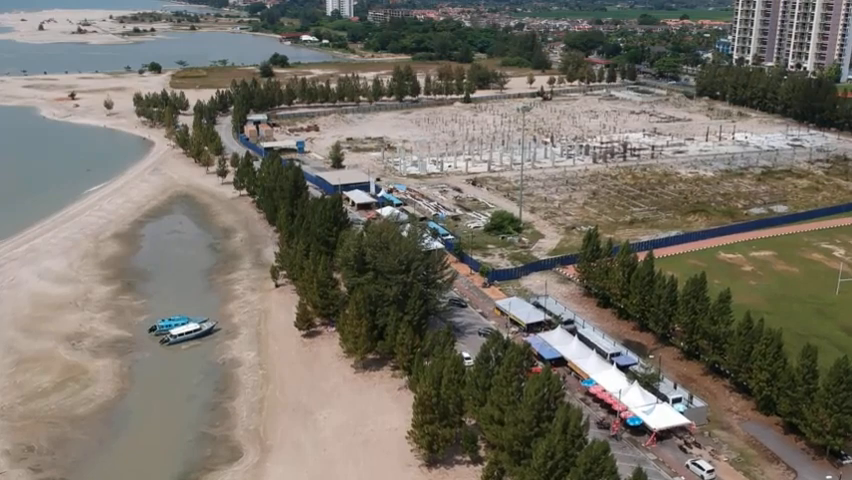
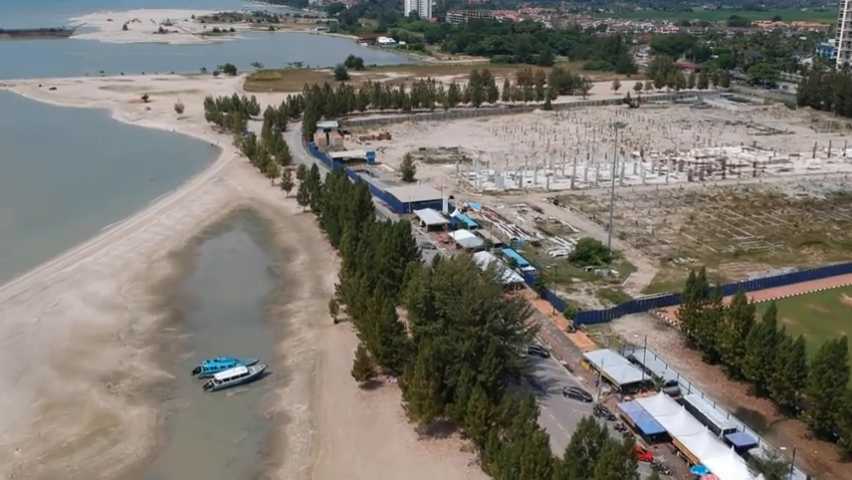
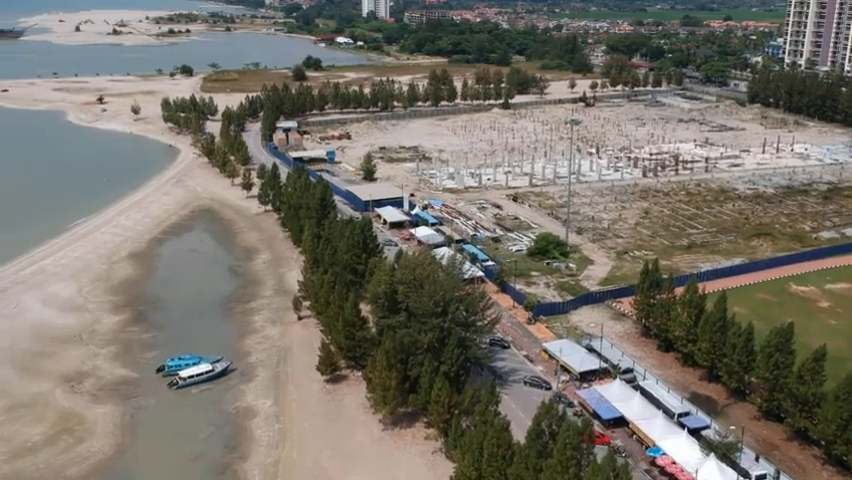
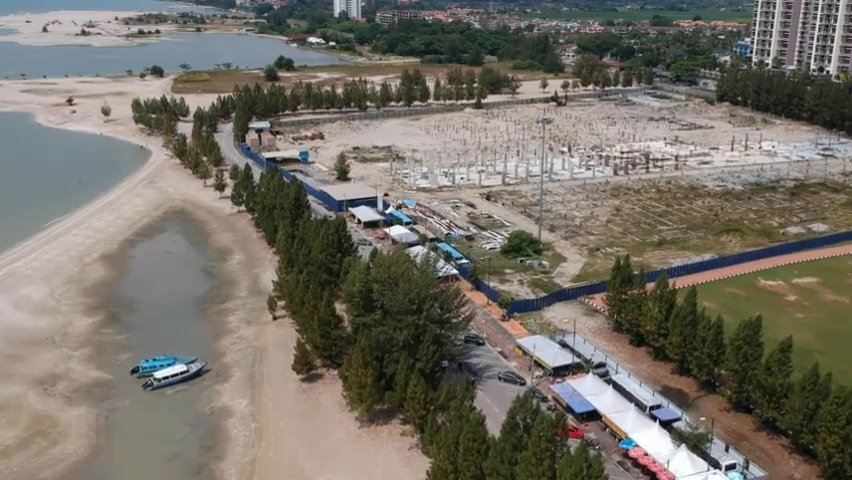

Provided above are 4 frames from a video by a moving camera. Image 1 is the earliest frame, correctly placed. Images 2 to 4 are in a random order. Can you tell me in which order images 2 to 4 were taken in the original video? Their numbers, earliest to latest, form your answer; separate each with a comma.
4, 3, 2
